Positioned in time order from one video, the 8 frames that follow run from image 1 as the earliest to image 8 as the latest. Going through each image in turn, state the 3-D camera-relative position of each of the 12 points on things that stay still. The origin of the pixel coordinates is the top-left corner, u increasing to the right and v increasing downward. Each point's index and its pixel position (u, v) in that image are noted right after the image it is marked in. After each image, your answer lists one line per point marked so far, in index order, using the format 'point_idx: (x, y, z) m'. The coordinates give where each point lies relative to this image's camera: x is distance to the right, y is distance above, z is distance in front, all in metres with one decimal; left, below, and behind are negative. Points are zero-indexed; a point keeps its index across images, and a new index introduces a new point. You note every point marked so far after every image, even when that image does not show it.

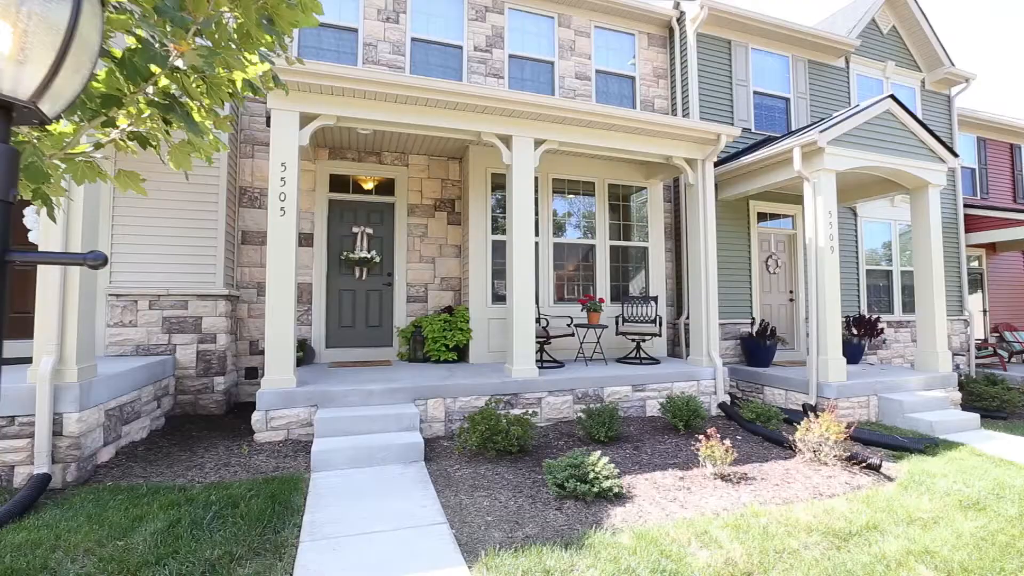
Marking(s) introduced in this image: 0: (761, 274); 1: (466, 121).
0: (+3.8, +0.2, +7.4) m
1: (-0.5, +1.7, +4.9) m
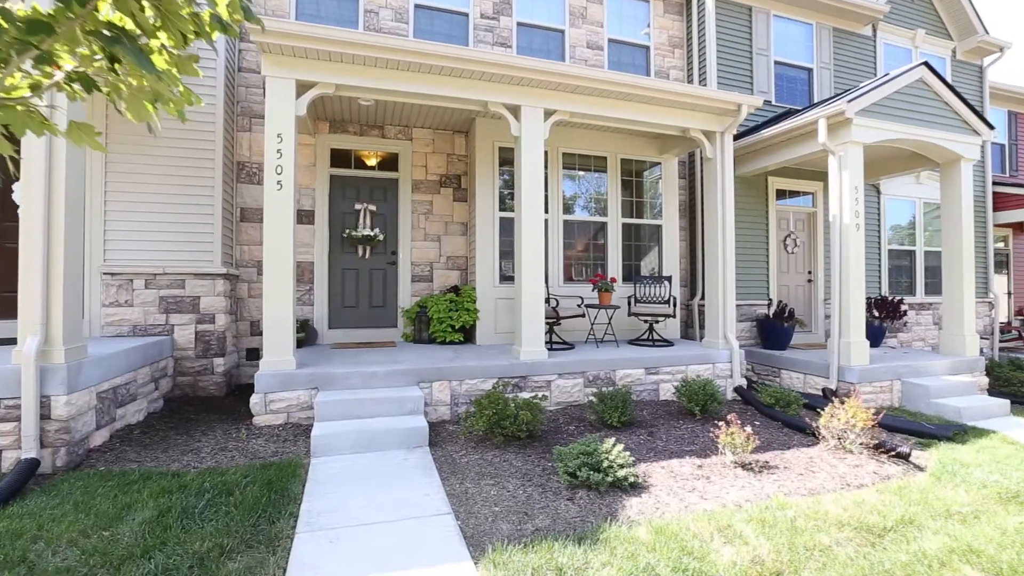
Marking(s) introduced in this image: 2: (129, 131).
0: (+3.9, +0.5, +7.1) m
1: (-0.4, +1.9, +4.6) m
2: (-3.6, +1.5, +4.6) m
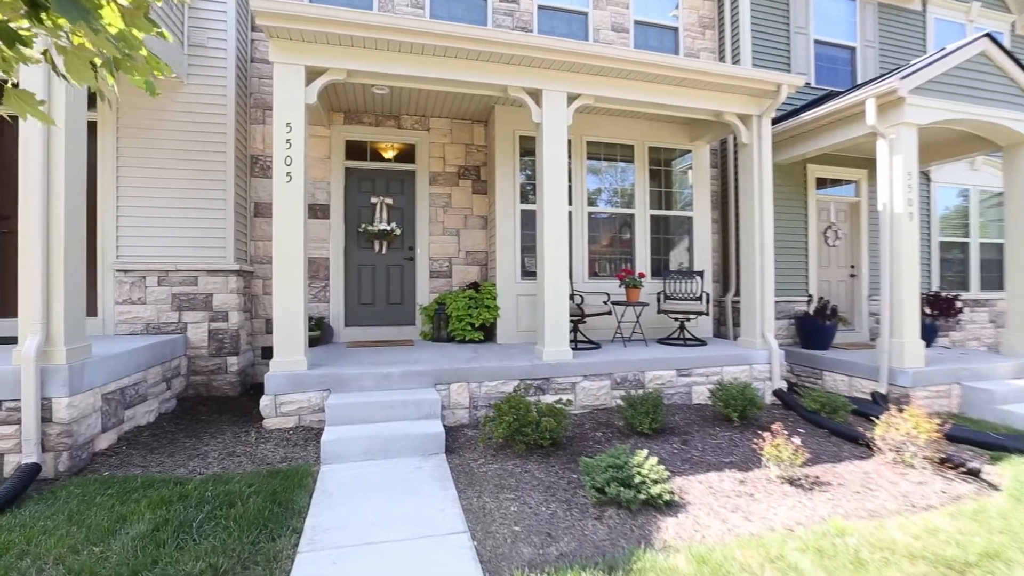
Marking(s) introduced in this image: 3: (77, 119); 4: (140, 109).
0: (+4.2, +0.6, +6.6) m
1: (-0.2, +1.9, +4.3) m
2: (-3.4, +1.5, +4.5) m
3: (-2.8, +1.1, +3.1) m
4: (-3.4, +1.6, +4.5) m
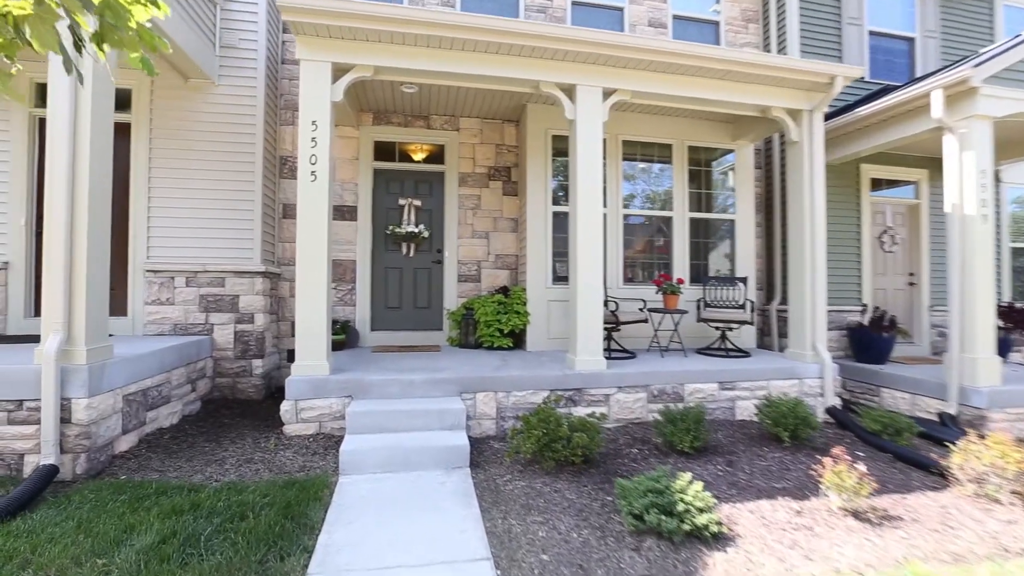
0: (+4.6, +0.5, +6.2) m
1: (+0.1, +1.9, +4.2) m
2: (-3.1, +1.5, +4.5) m
3: (-2.6, +1.1, +3.1) m
4: (-3.2, +1.6, +4.5) m
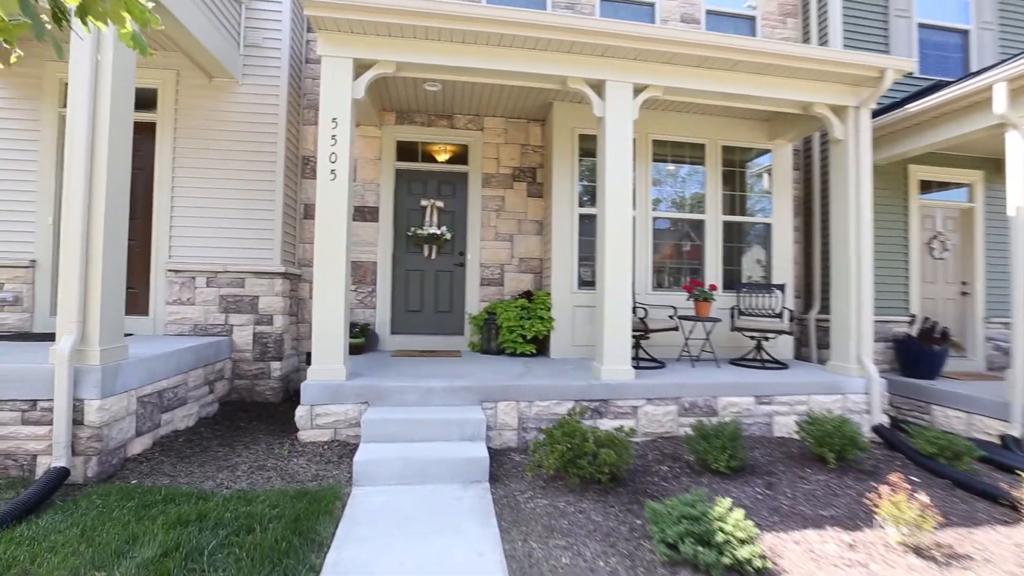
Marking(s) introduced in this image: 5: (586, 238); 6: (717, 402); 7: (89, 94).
0: (+4.9, +0.3, +5.8) m
1: (+0.3, +1.8, +4.0) m
2: (-2.9, +1.5, +4.5) m
3: (-2.4, +1.1, +3.1) m
4: (-2.9, +1.6, +4.5) m
5: (+0.8, +0.5, +5.2) m
6: (+1.7, -0.9, +4.0) m
7: (-2.5, +1.1, +2.9) m
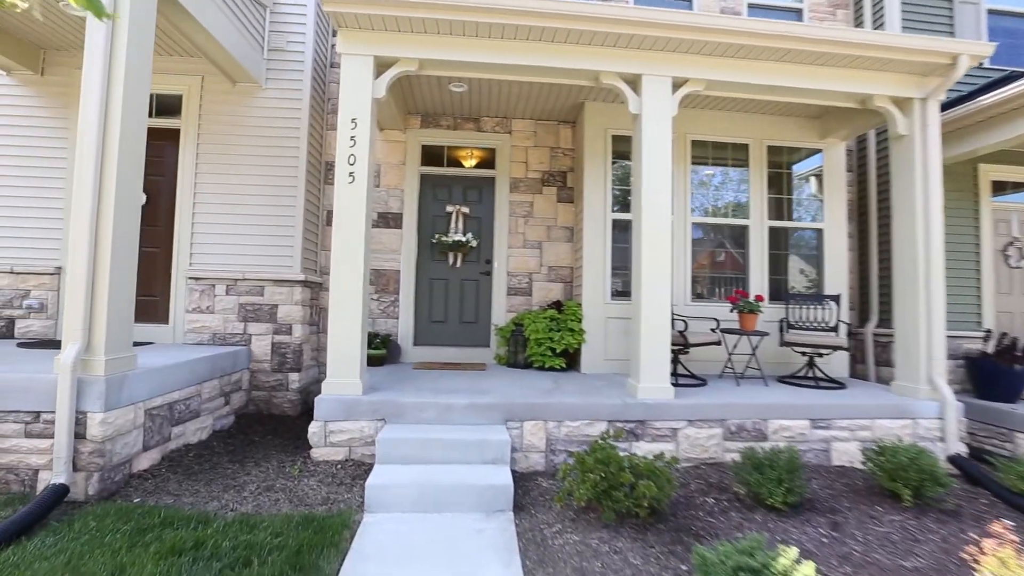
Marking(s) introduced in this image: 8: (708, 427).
0: (+5.2, +0.2, +5.2) m
1: (+0.5, +1.8, +3.7) m
2: (-2.6, +1.4, +4.4) m
3: (-2.3, +1.0, +3.0) m
4: (-2.7, +1.6, +4.4) m
5: (+1.1, +0.4, +4.8) m
6: (+1.9, -1.0, +3.6) m
7: (-2.3, +1.1, +2.8) m
8: (+1.4, -1.0, +3.5) m
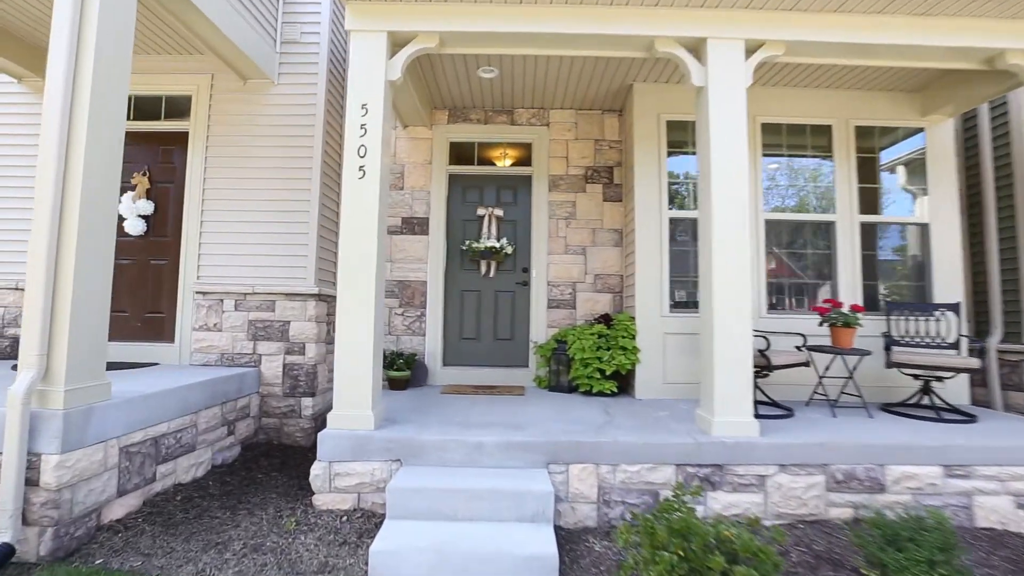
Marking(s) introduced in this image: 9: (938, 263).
0: (+5.5, +0.2, +4.1) m
1: (+0.7, +1.7, +3.1) m
2: (-2.3, +1.3, +4.1) m
3: (-2.1, +1.0, +2.6) m
4: (-2.4, +1.4, +4.1) m
5: (+1.4, +0.3, +4.1) m
6: (+2.1, -1.1, +2.8) m
7: (-2.2, +1.0, +2.4) m
8: (+1.7, -1.1, +2.8) m
9: (+3.7, +0.2, +4.2) m
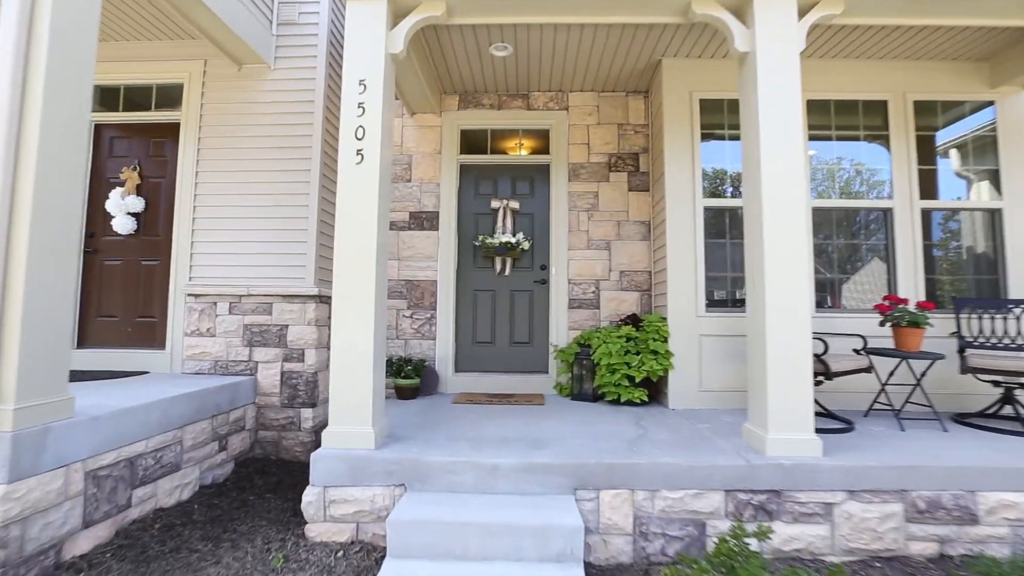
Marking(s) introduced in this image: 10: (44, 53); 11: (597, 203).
0: (+5.7, +0.2, +3.6) m
1: (+0.8, +1.7, +2.7) m
2: (-2.2, +1.3, +3.8) m
3: (-2.0, +1.0, +2.2) m
4: (-2.2, +1.4, +3.8) m
5: (+1.5, +0.4, +3.7) m
6: (+2.2, -1.0, +2.3) m
7: (-2.1, +1.0, +2.1) m
8: (+1.8, -1.0, +2.3) m
9: (+3.8, +0.3, +3.7) m
10: (-2.0, +1.0, +2.1) m
11: (+0.7, +0.7, +4.2) m
